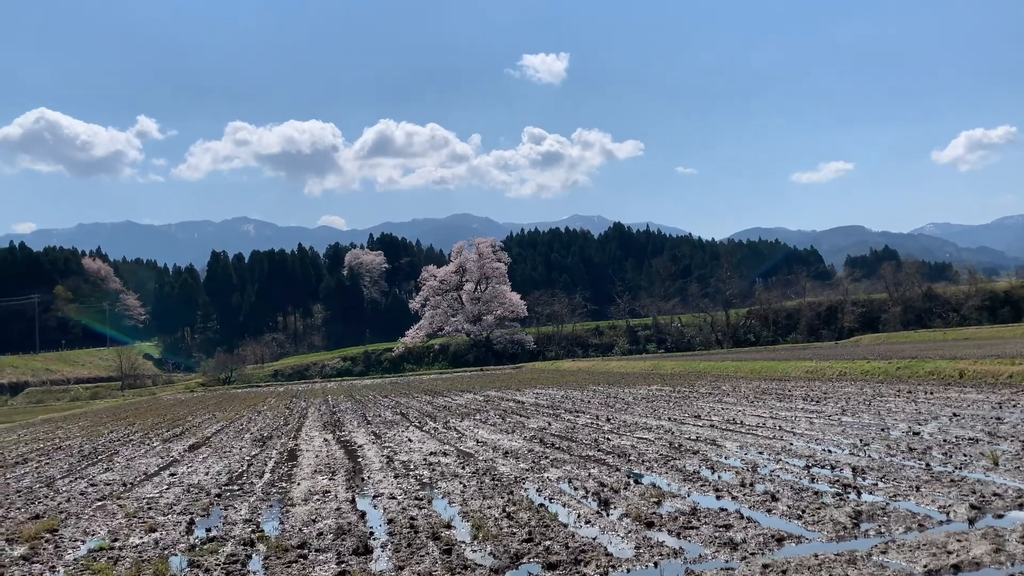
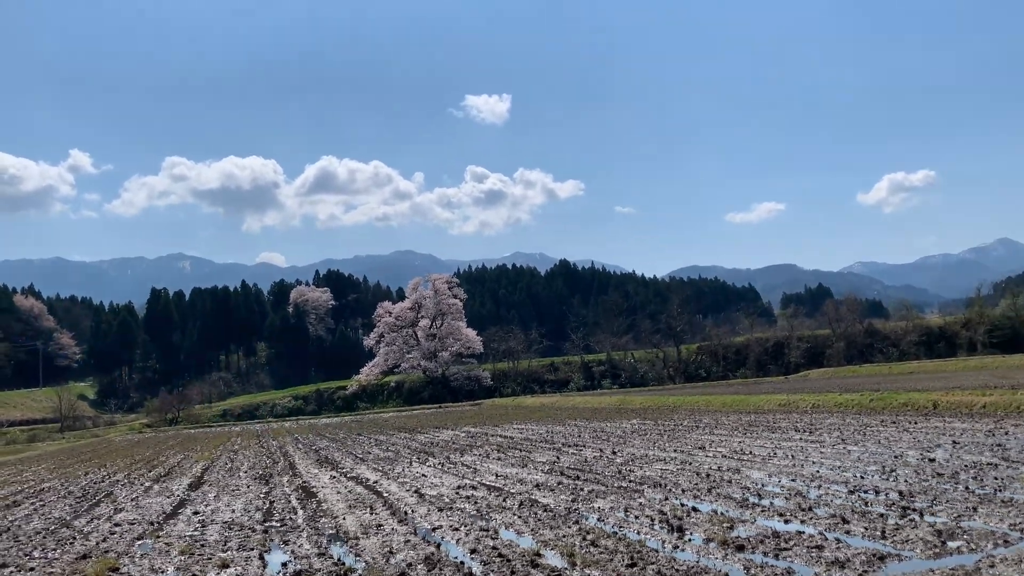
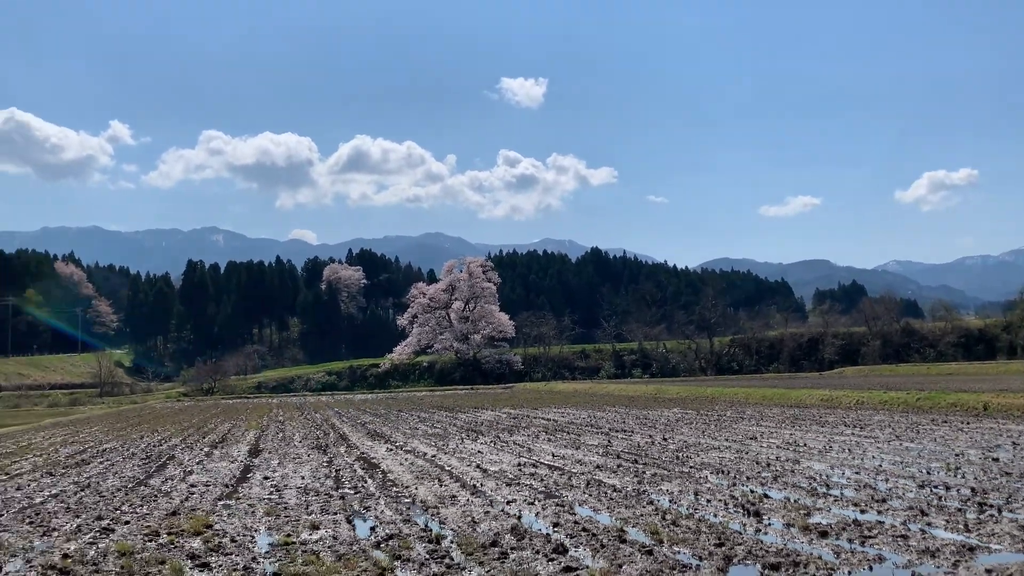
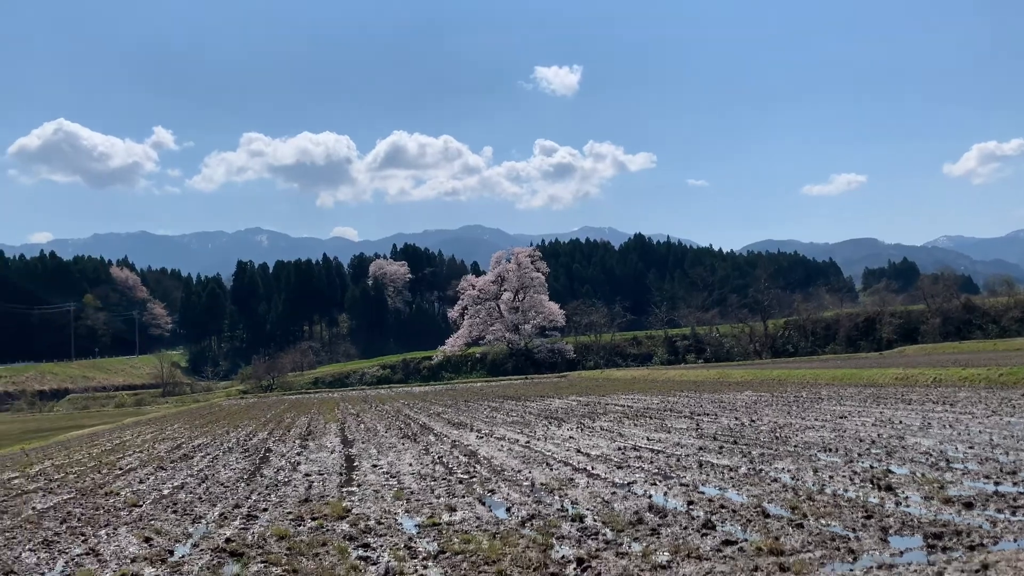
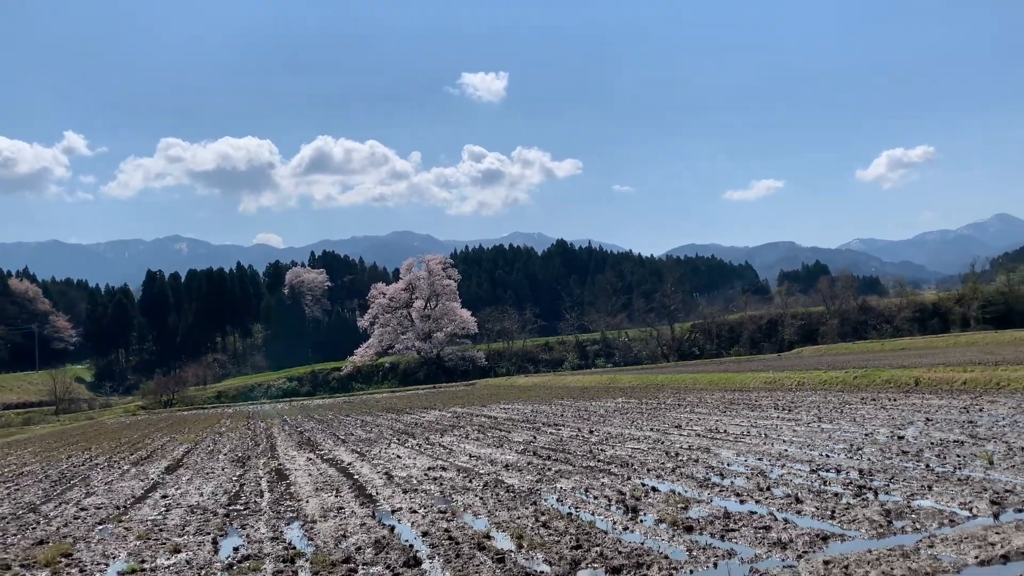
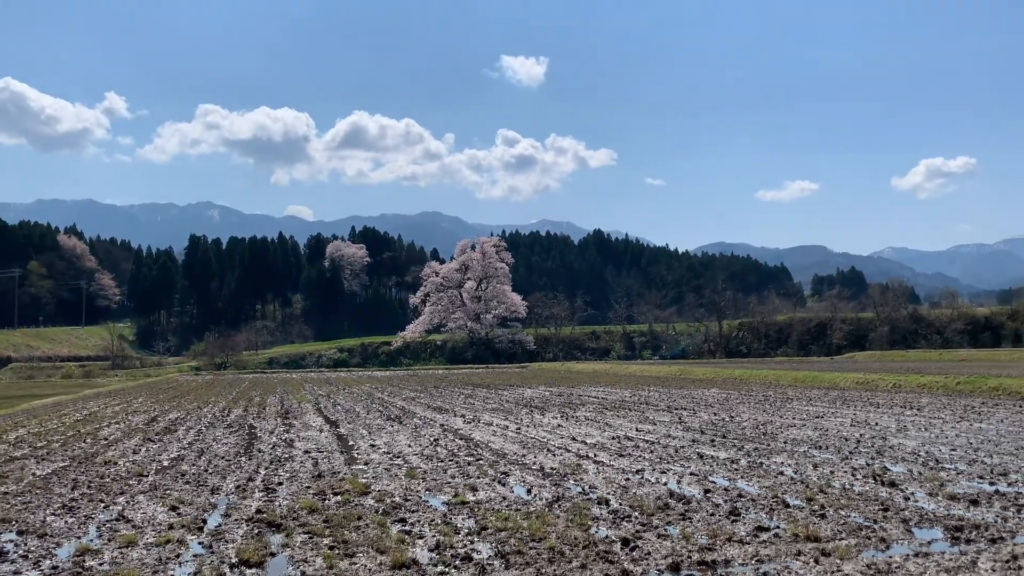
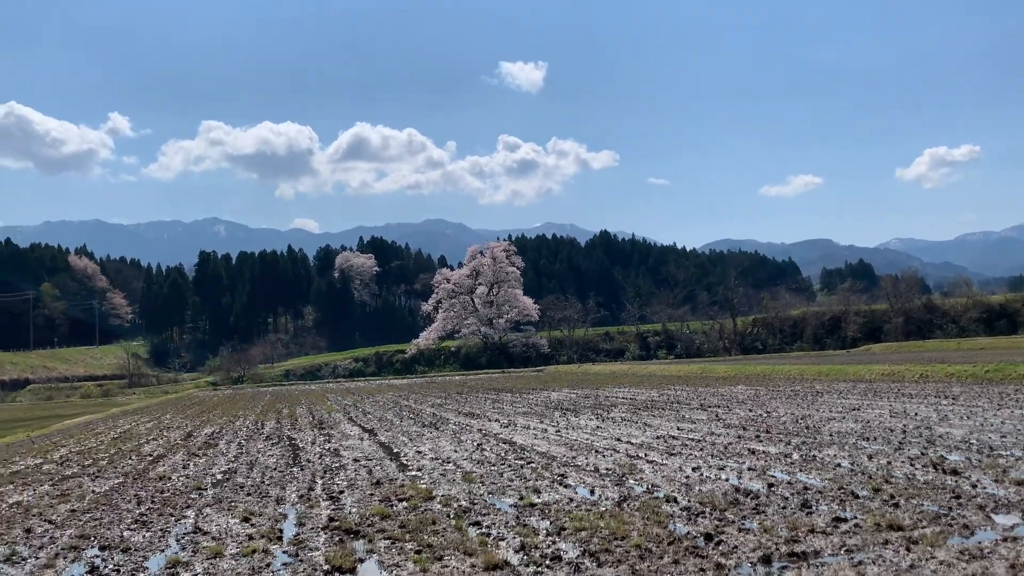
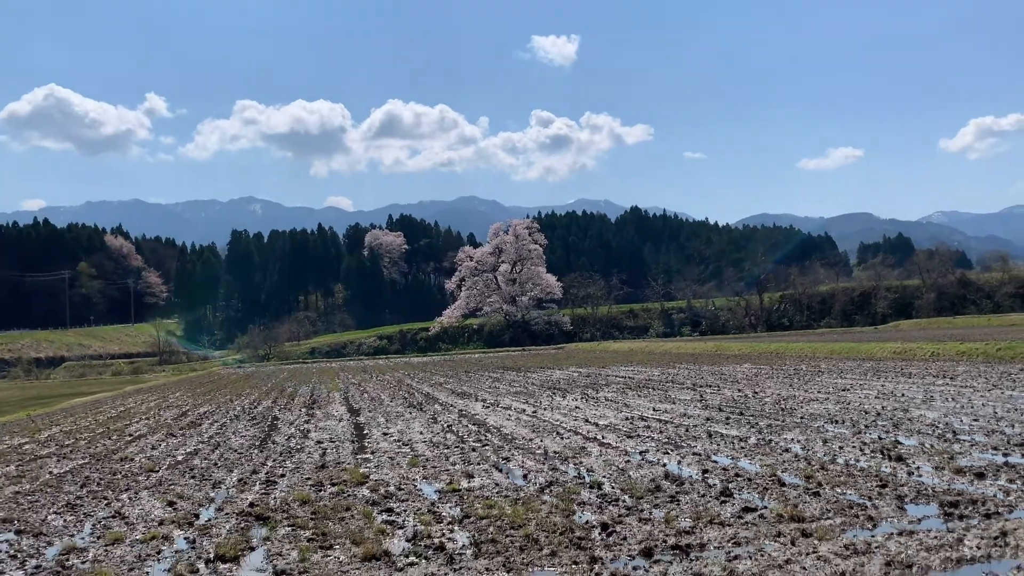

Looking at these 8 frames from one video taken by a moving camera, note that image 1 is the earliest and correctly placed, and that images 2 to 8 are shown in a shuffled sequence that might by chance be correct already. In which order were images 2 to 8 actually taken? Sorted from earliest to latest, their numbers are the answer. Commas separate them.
5, 2, 3, 4, 8, 6, 7
